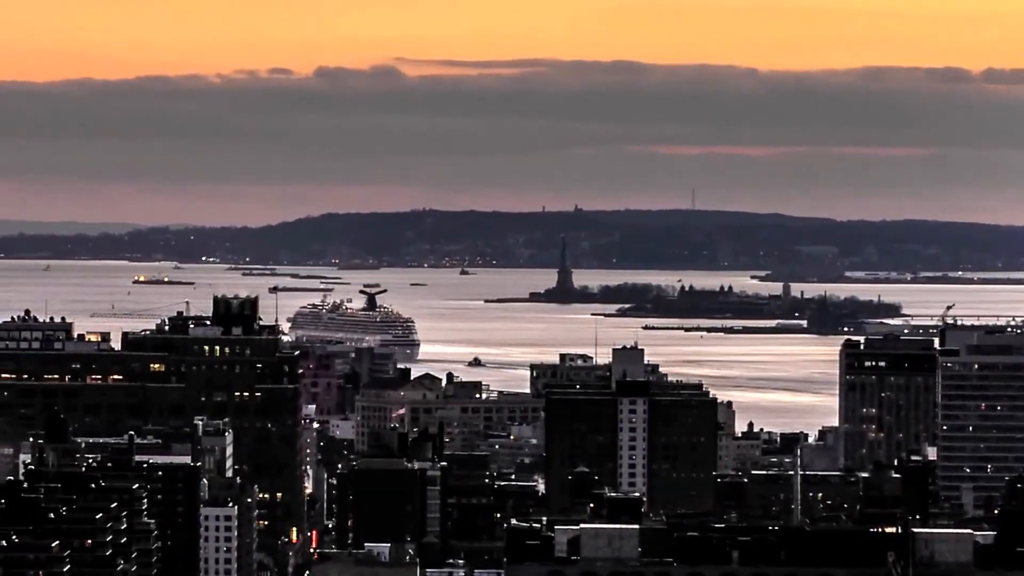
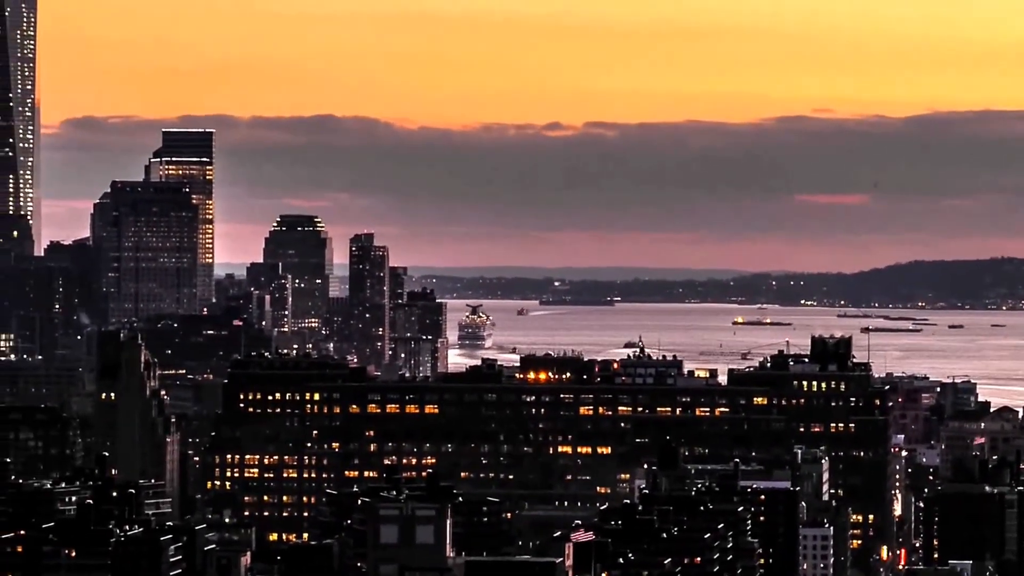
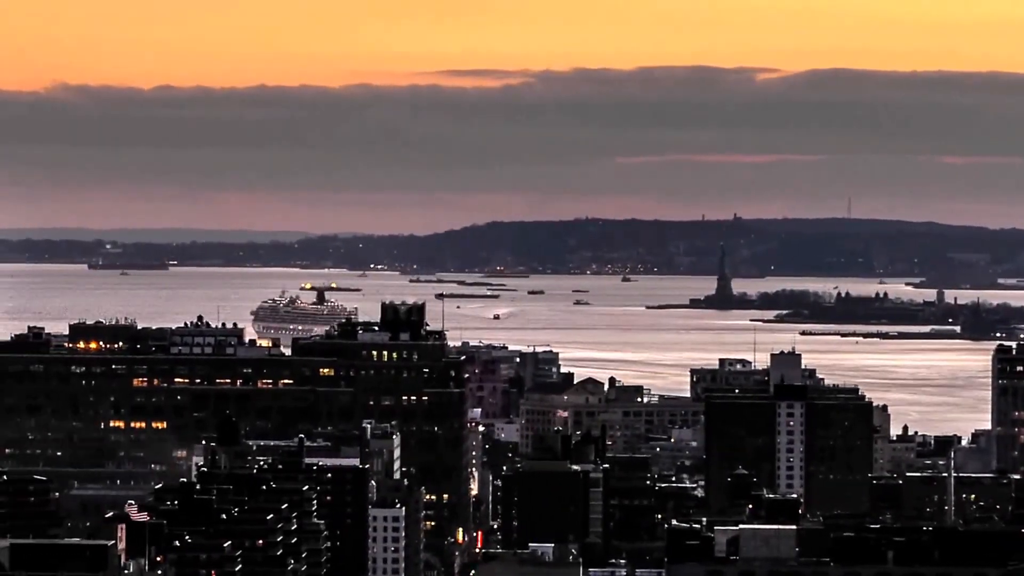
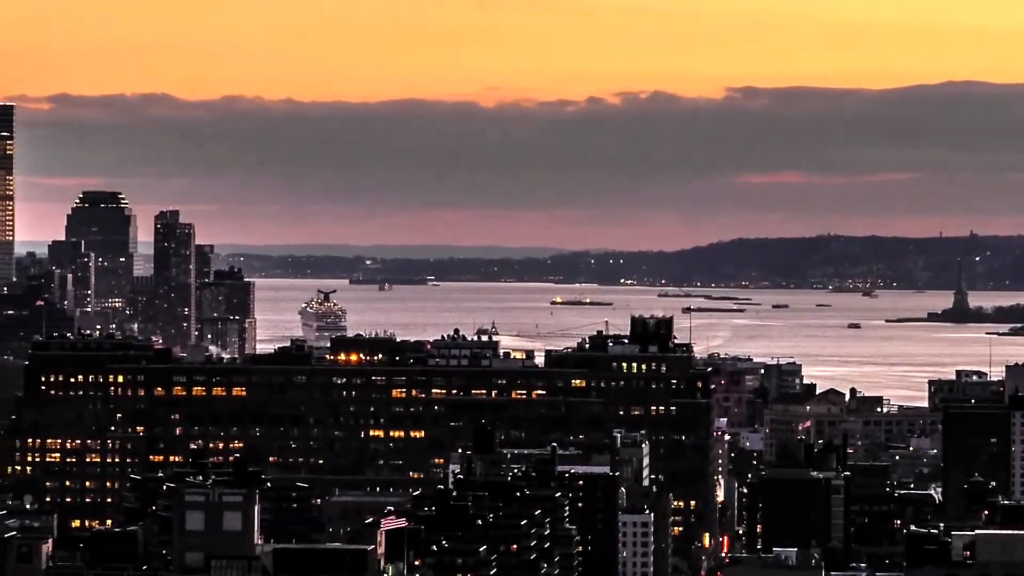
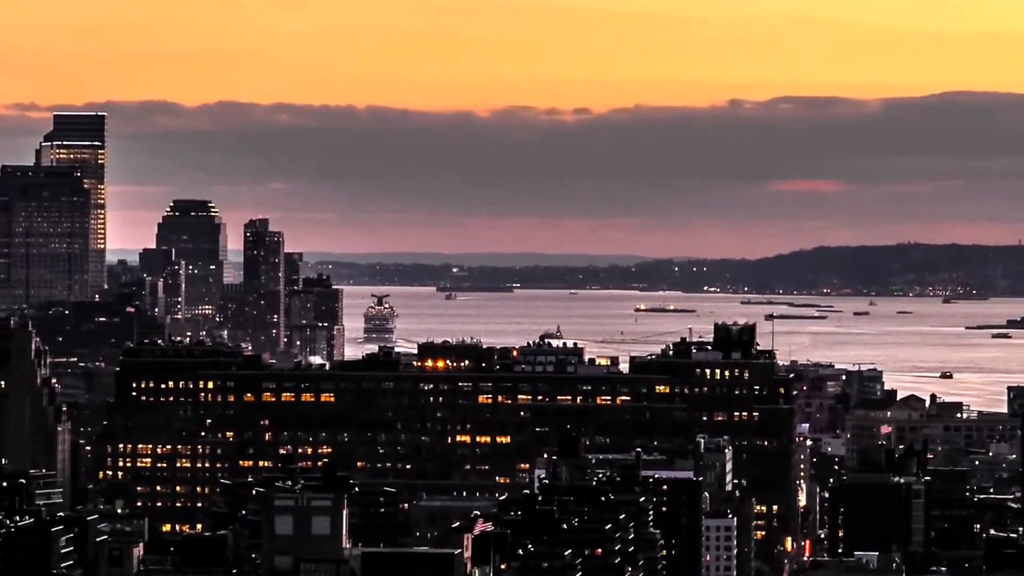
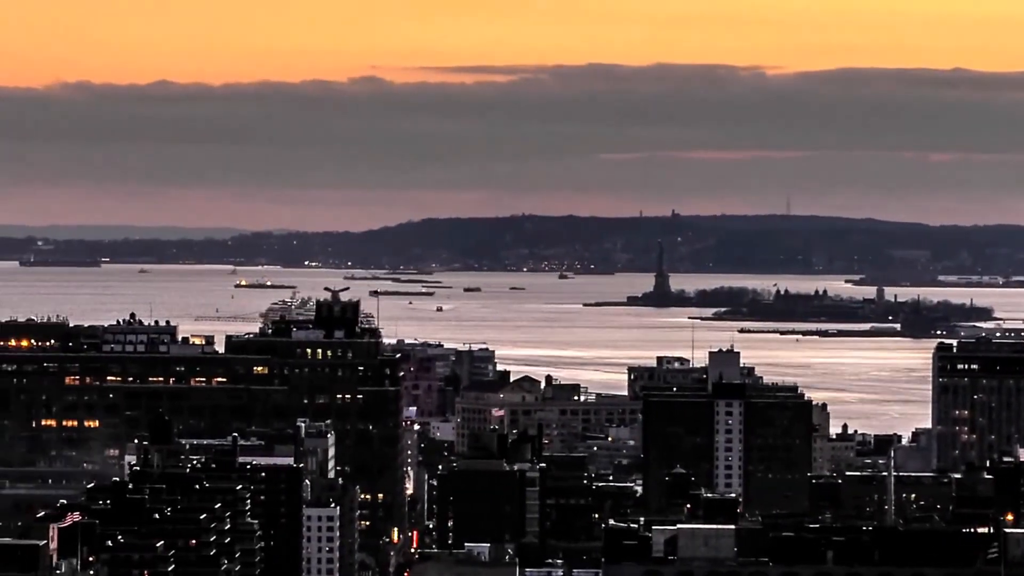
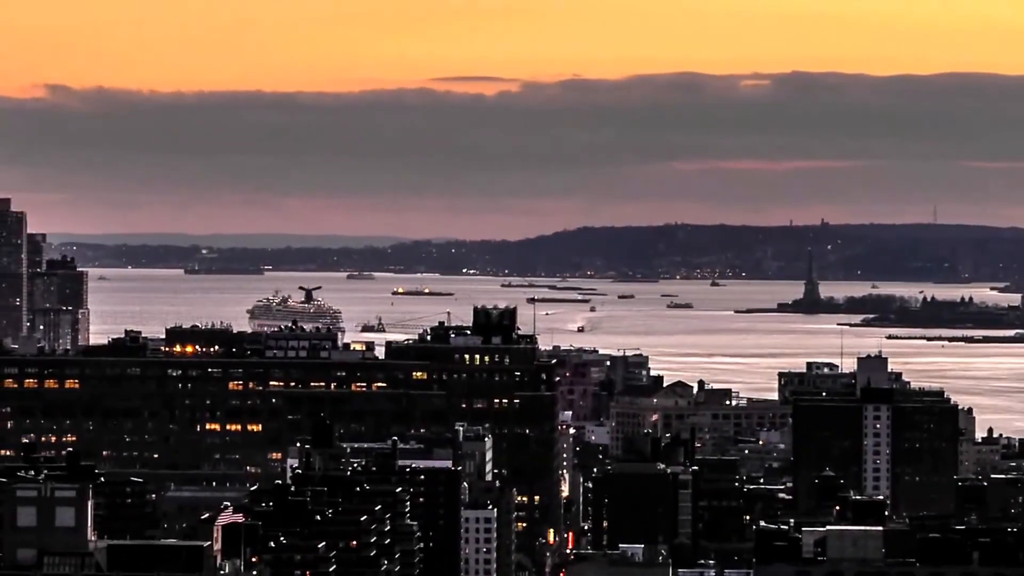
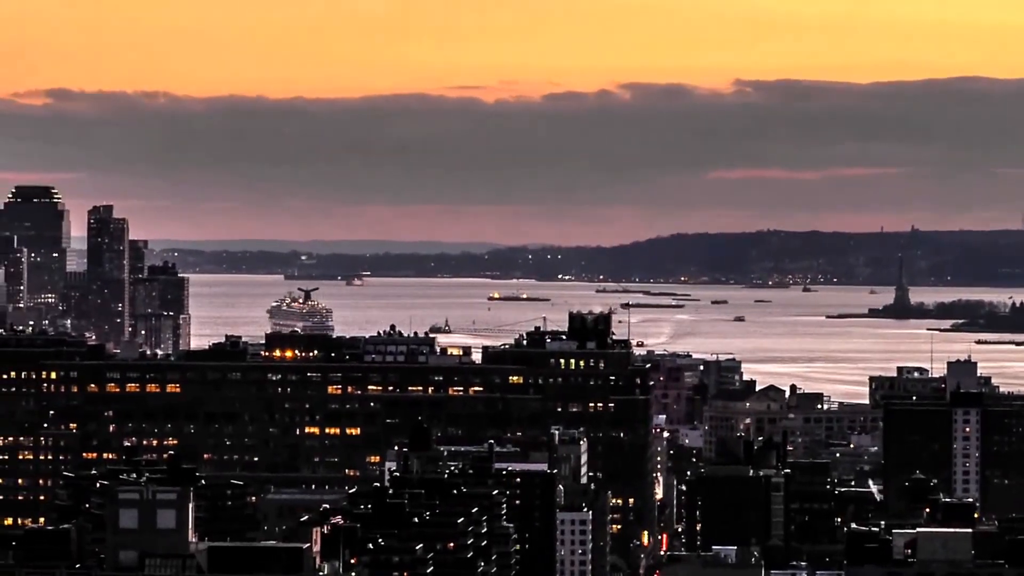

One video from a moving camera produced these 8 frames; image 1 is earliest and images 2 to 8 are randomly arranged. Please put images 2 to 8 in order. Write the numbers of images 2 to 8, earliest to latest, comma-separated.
6, 3, 7, 8, 4, 5, 2
